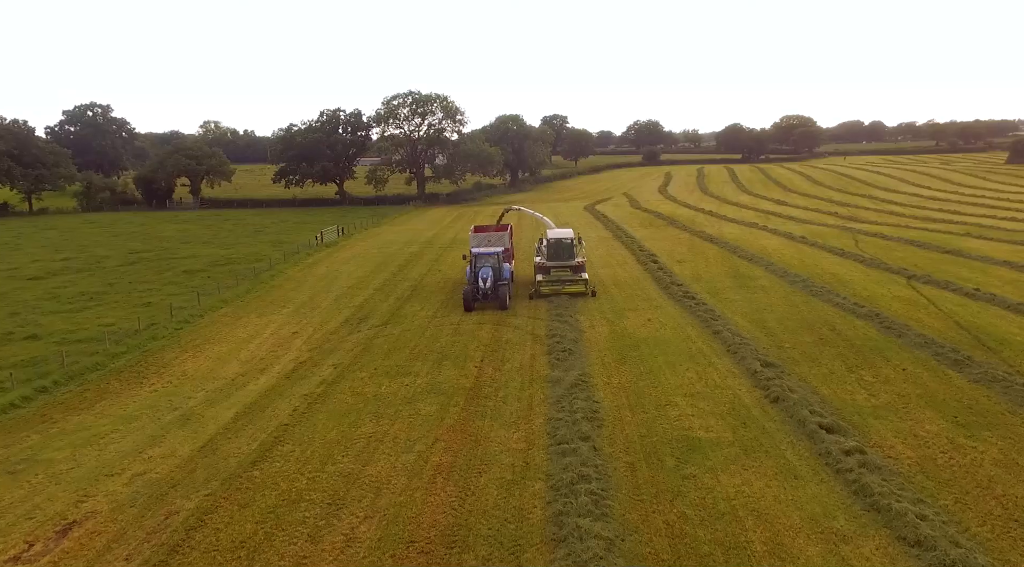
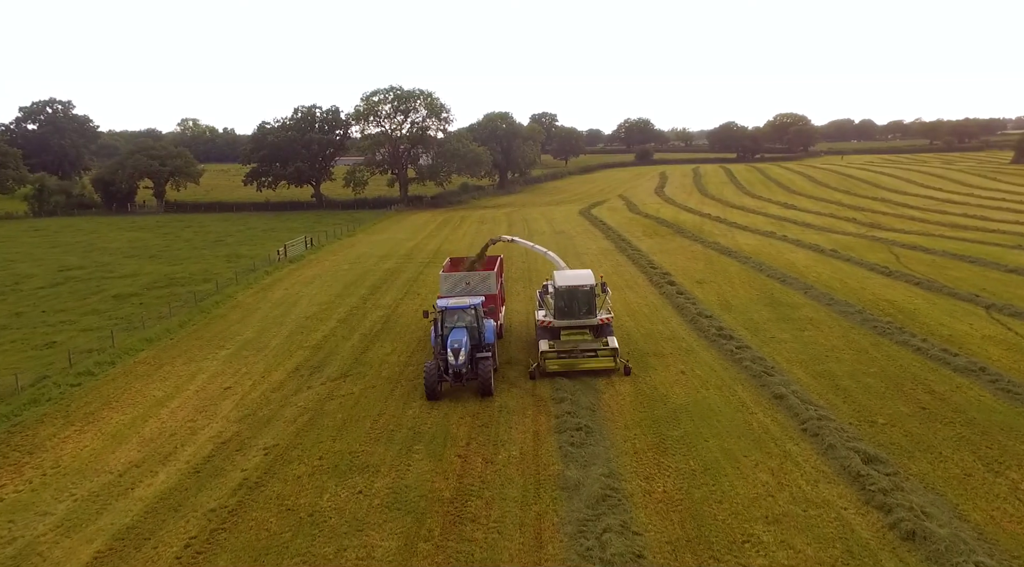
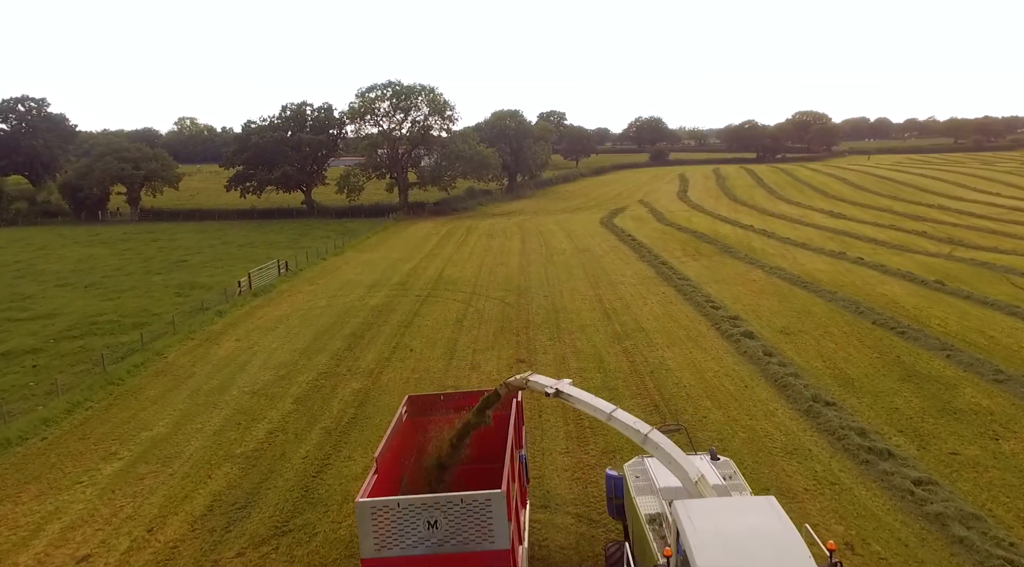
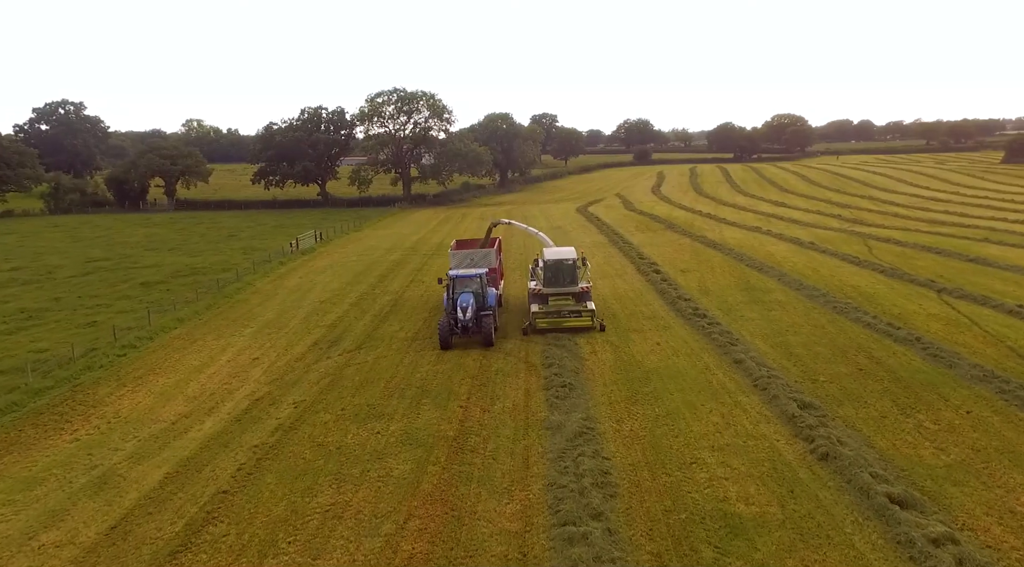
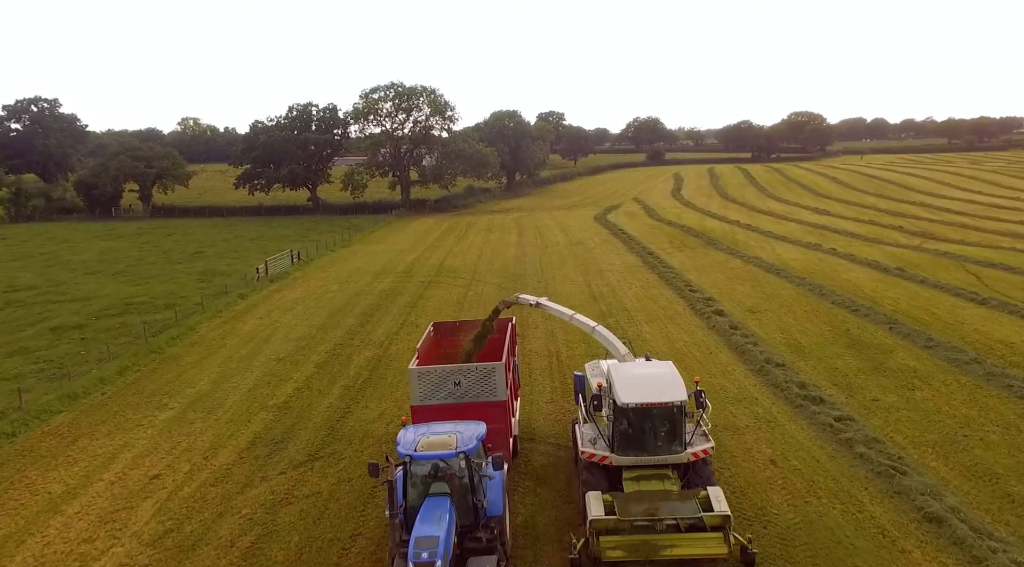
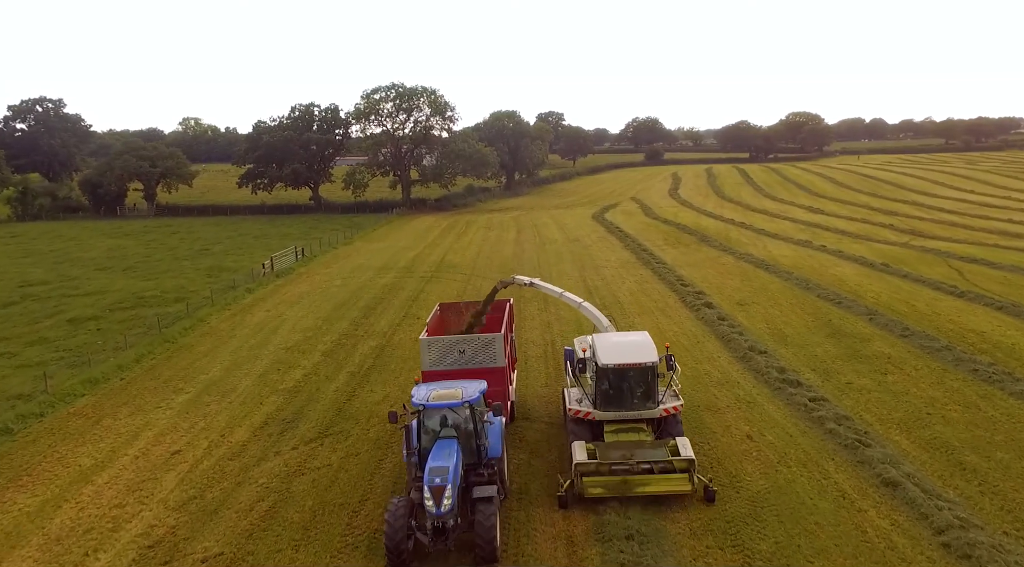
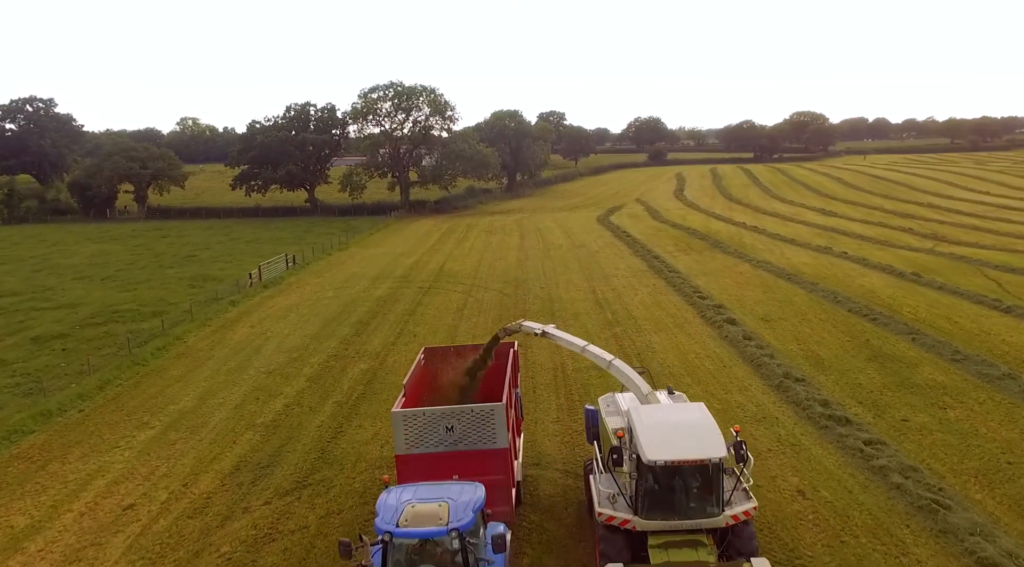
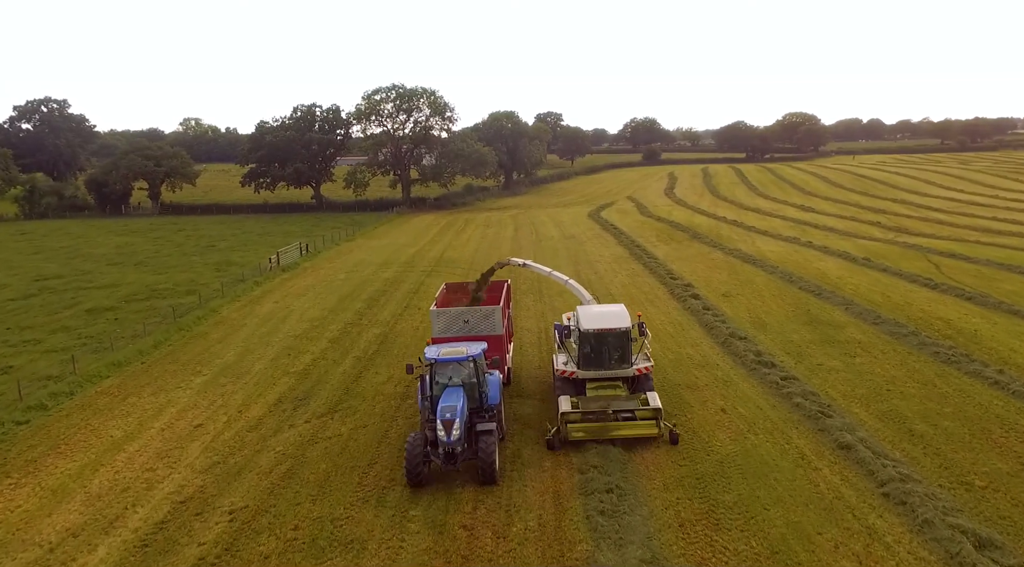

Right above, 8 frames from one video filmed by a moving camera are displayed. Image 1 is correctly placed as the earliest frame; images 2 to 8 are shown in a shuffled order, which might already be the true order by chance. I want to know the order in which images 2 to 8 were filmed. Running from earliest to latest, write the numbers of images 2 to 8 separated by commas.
4, 2, 8, 6, 5, 7, 3
